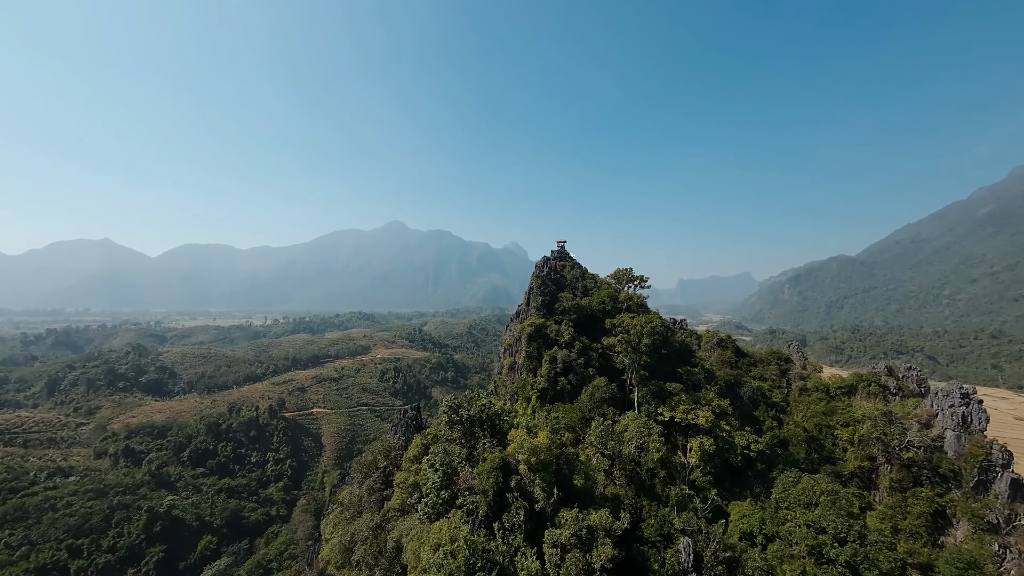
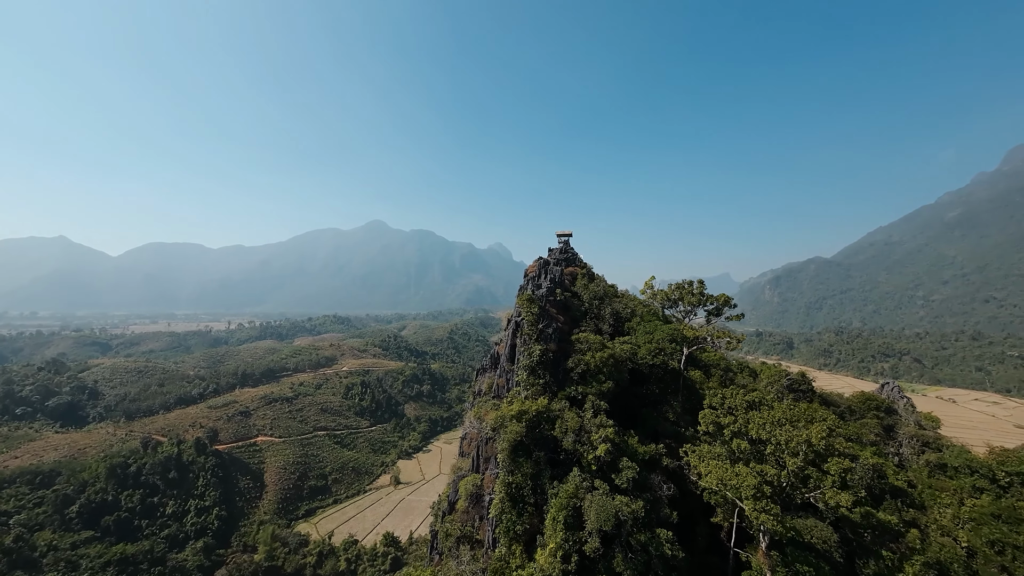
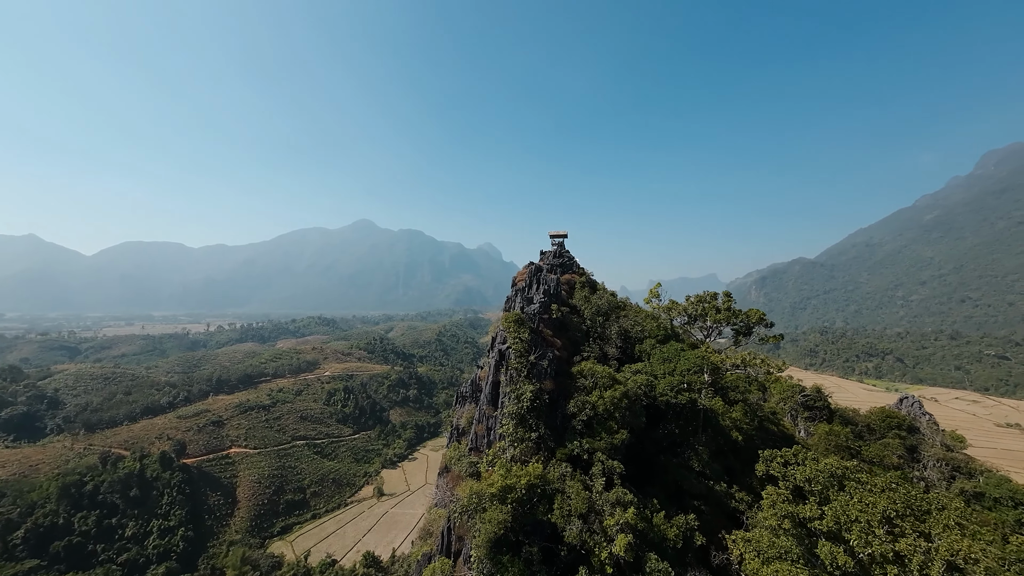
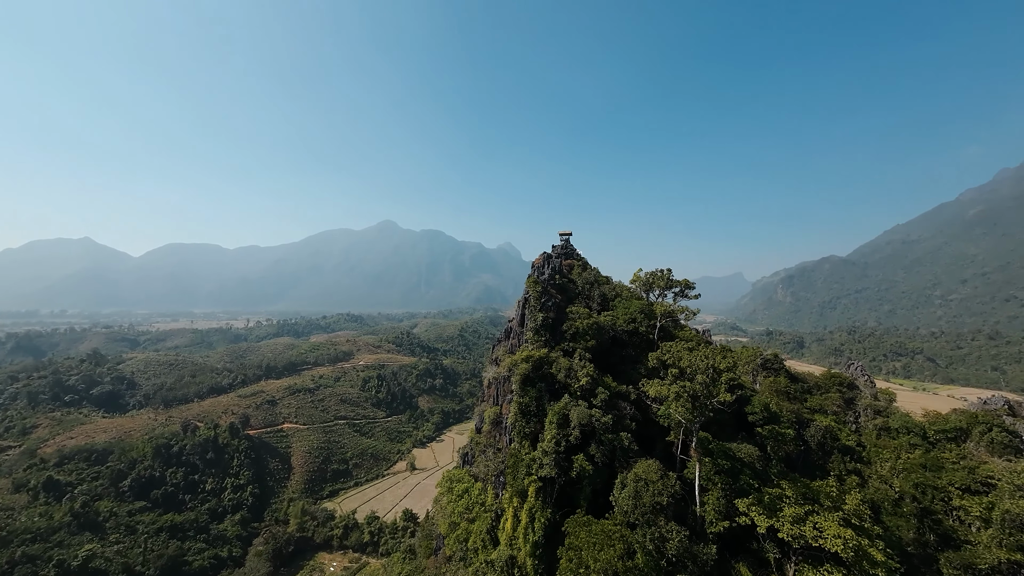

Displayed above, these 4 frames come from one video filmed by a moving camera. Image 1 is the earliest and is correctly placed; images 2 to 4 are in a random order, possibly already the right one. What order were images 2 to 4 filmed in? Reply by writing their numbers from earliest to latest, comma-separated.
4, 2, 3
